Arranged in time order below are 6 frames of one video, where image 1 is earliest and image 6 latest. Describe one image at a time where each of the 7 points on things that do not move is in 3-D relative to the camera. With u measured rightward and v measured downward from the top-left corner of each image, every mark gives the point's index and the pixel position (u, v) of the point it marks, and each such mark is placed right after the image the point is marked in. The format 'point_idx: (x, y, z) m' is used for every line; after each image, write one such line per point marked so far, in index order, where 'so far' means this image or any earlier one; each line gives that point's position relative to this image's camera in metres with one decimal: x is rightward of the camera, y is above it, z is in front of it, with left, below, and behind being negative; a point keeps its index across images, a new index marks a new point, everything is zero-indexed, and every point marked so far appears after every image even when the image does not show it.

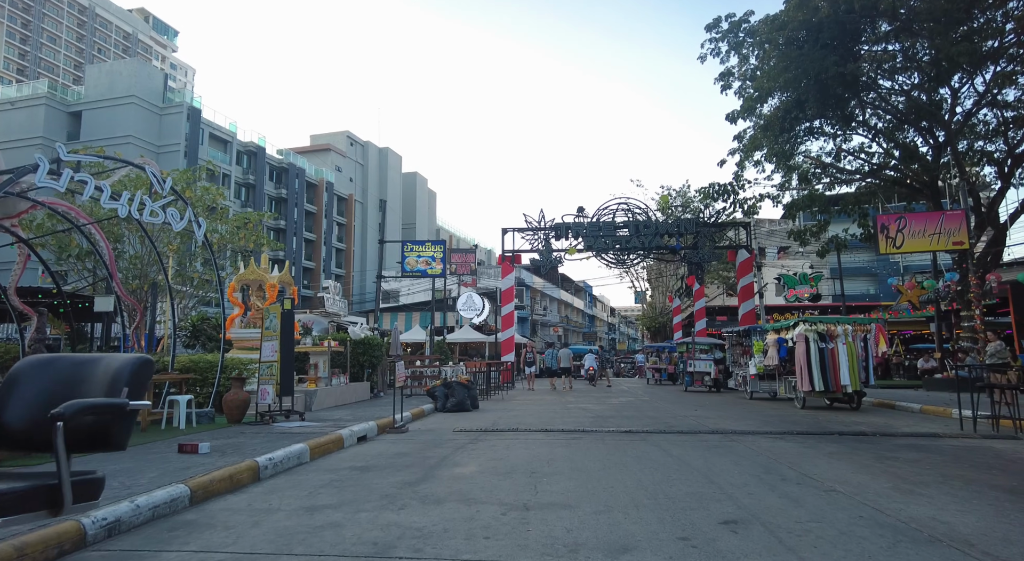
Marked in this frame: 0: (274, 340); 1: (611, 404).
0: (-3.7, -0.9, +10.2) m
1: (+2.5, -3.0, +16.2) m
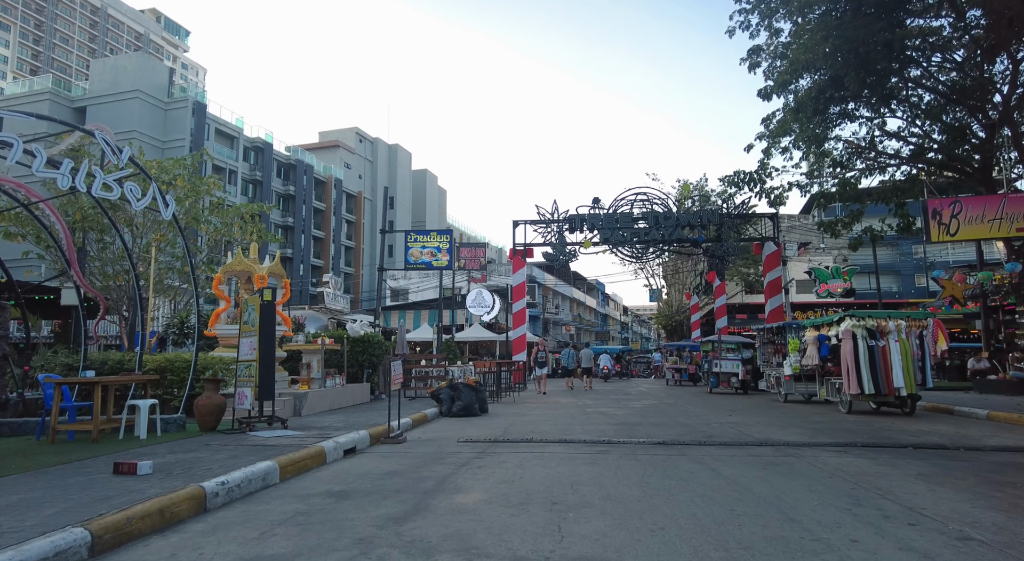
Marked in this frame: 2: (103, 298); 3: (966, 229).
0: (-3.5, -0.8, +8.9) m
1: (+2.8, -2.9, +14.8) m
2: (-6.2, -0.3, +10.0) m
3: (+9.6, +1.1, +13.8) m
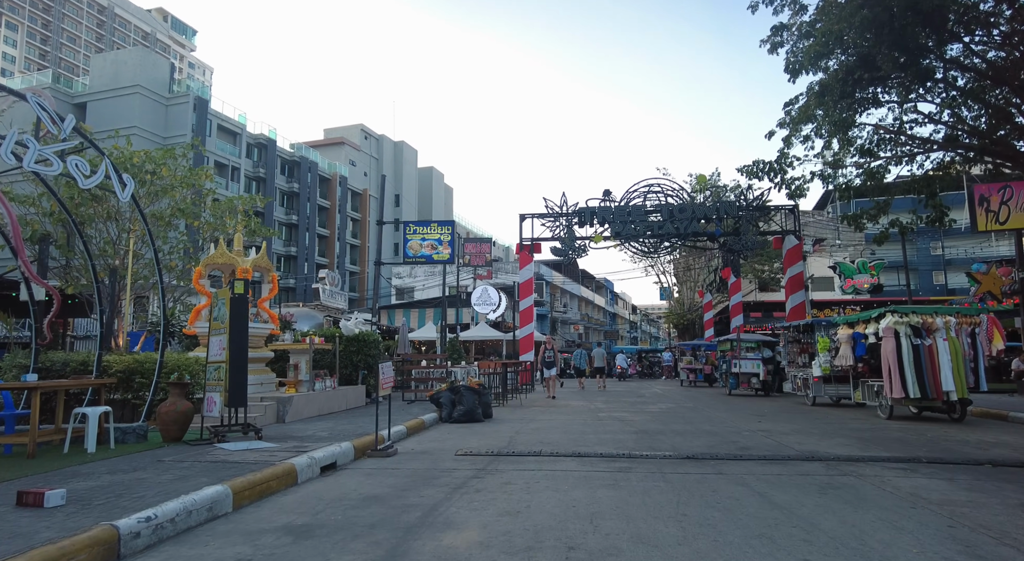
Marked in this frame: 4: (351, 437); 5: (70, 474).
0: (-3.5, -0.6, +7.8) m
1: (+2.9, -2.7, +13.7) m
2: (-6.1, -0.2, +8.9) m
3: (+9.7, +1.2, +12.6) m
4: (-2.0, -1.9, +8.1) m
5: (-3.6, -1.6, +5.3) m
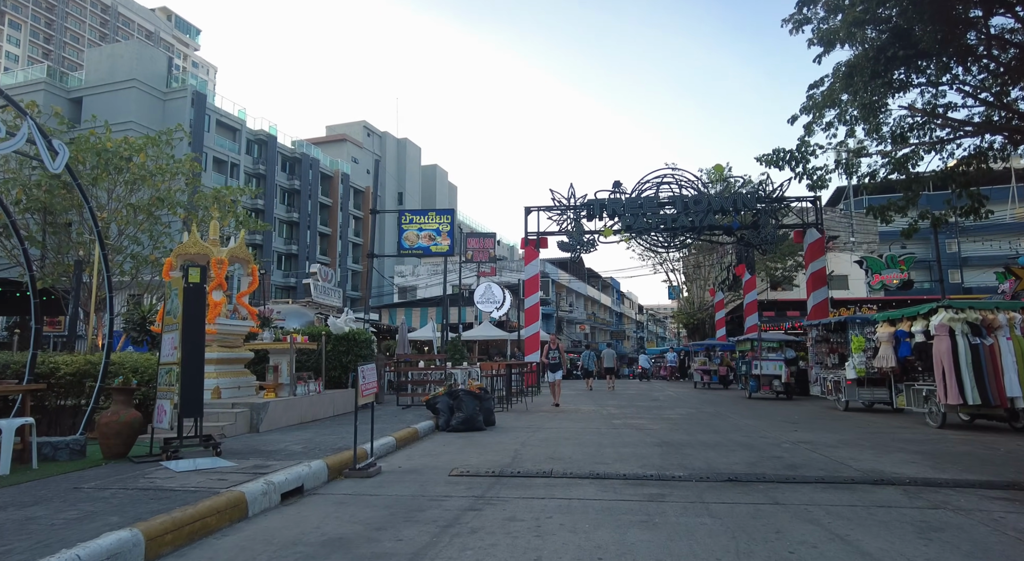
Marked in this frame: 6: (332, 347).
0: (-3.4, -0.5, +6.6) m
1: (+3.0, -2.6, +12.4) m
2: (-6.1, 0.0, +7.8) m
3: (+9.8, +1.4, +11.3) m
4: (-1.9, -1.8, +6.9) m
5: (-3.6, -1.4, +4.1) m
6: (-3.3, -1.2, +12.2) m
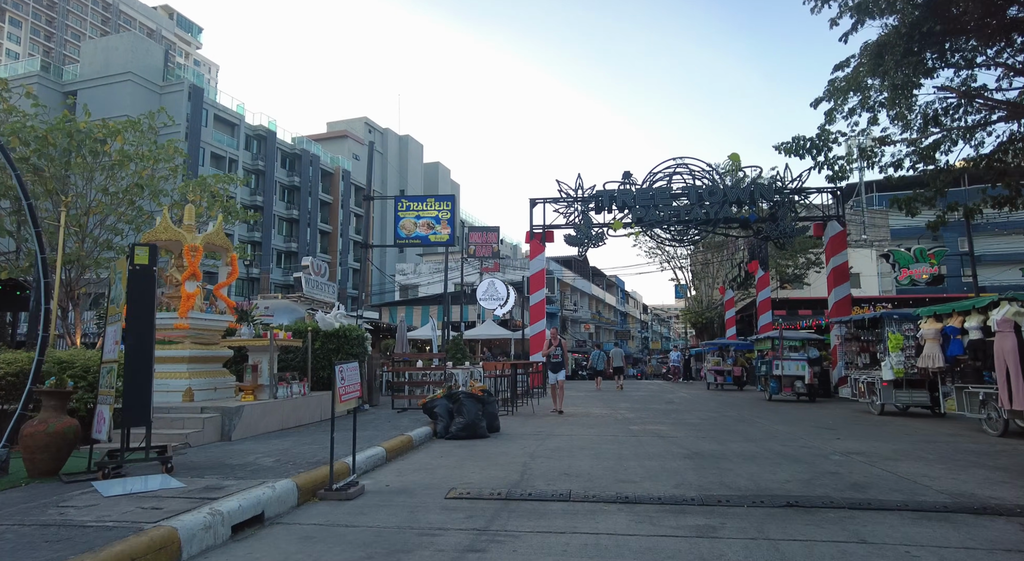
0: (-3.3, -0.4, +5.6) m
1: (+3.1, -2.5, +11.3) m
2: (-6.0, +0.1, +6.7) m
3: (+9.9, +1.5, +10.2) m
4: (-1.9, -1.6, +5.8) m
5: (-3.5, -1.3, +3.1) m
6: (-3.2, -1.1, +11.1) m
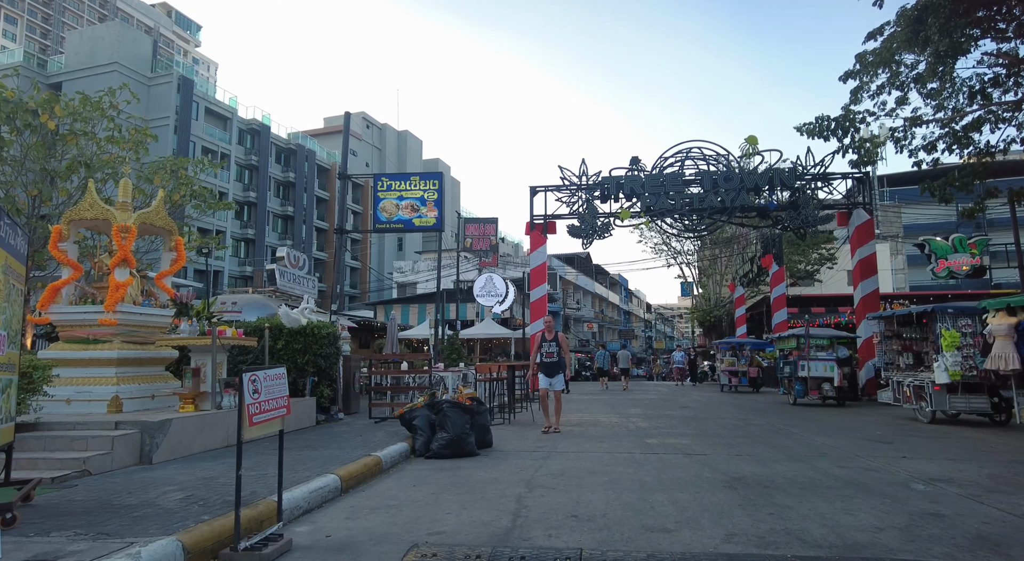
0: (-3.4, -0.2, +4.0) m
1: (+3.0, -2.3, +9.7) m
2: (-6.1, +0.3, +5.1) m
3: (+9.8, +1.7, +8.5) m
4: (-1.9, -1.5, +4.2) m
5: (-3.6, -1.1, +1.5) m
6: (-3.3, -0.9, +9.5) m
